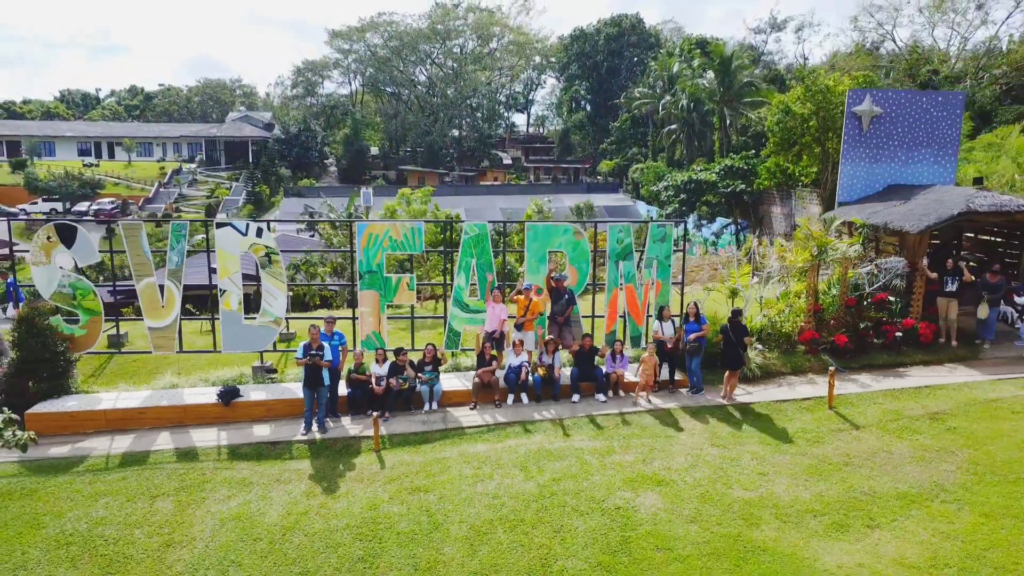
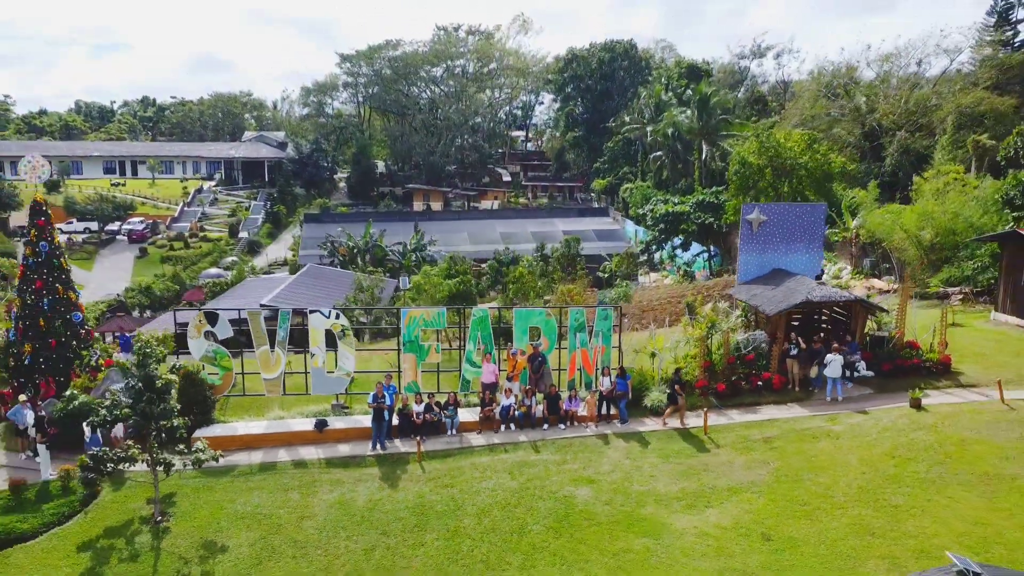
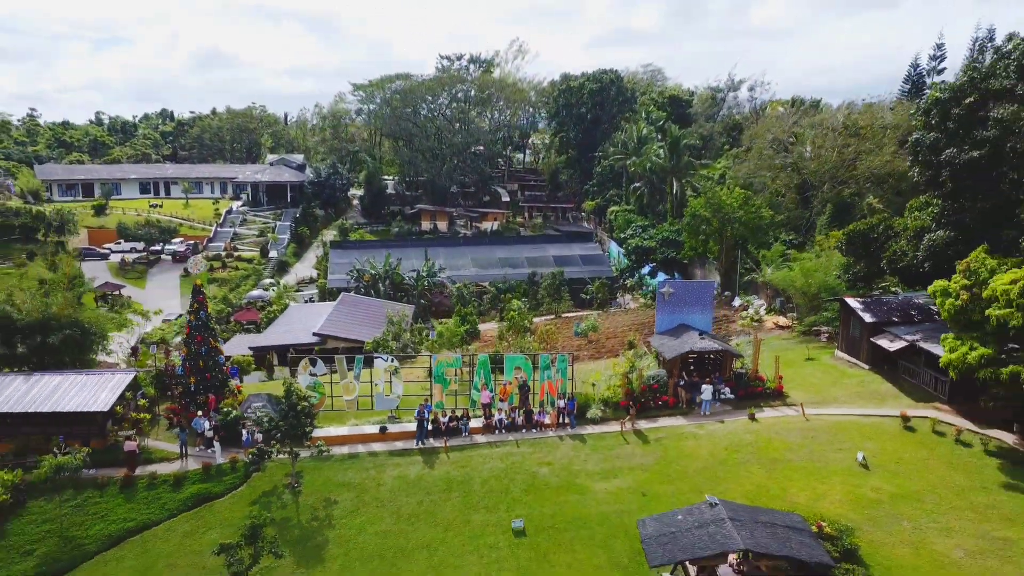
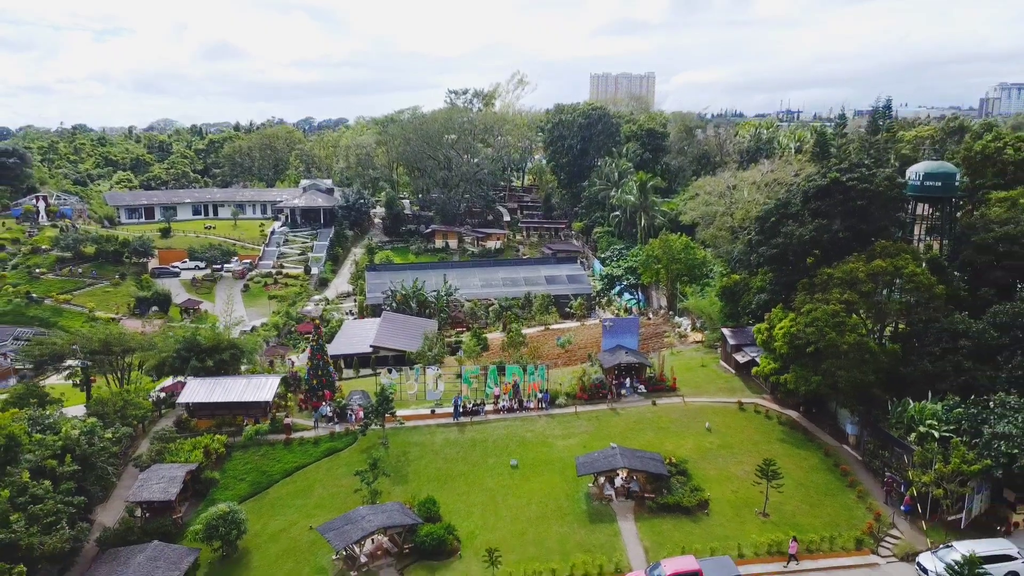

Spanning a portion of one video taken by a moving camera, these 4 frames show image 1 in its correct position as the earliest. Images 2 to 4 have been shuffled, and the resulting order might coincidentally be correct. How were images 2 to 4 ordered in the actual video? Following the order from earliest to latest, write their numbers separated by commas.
2, 3, 4
